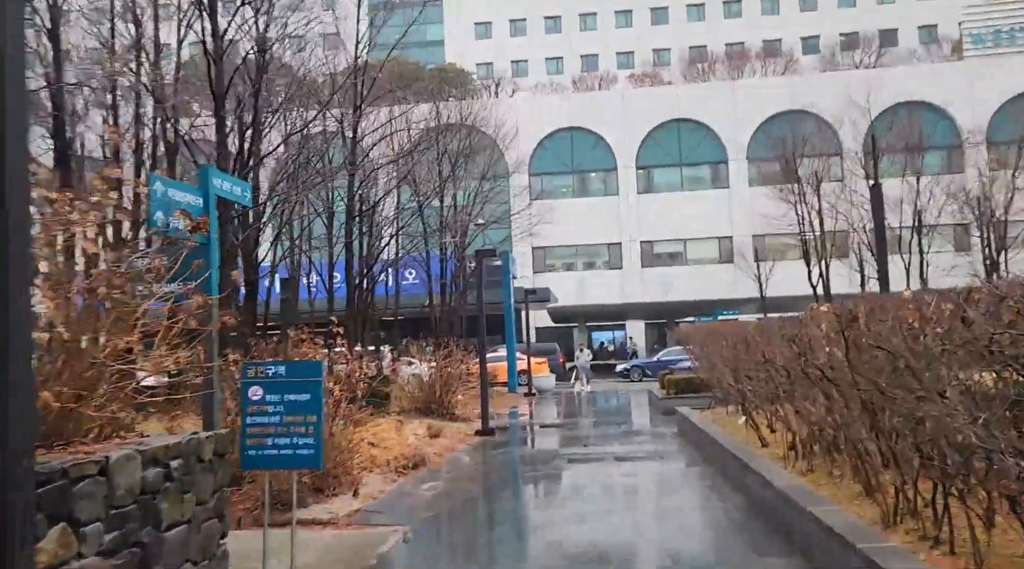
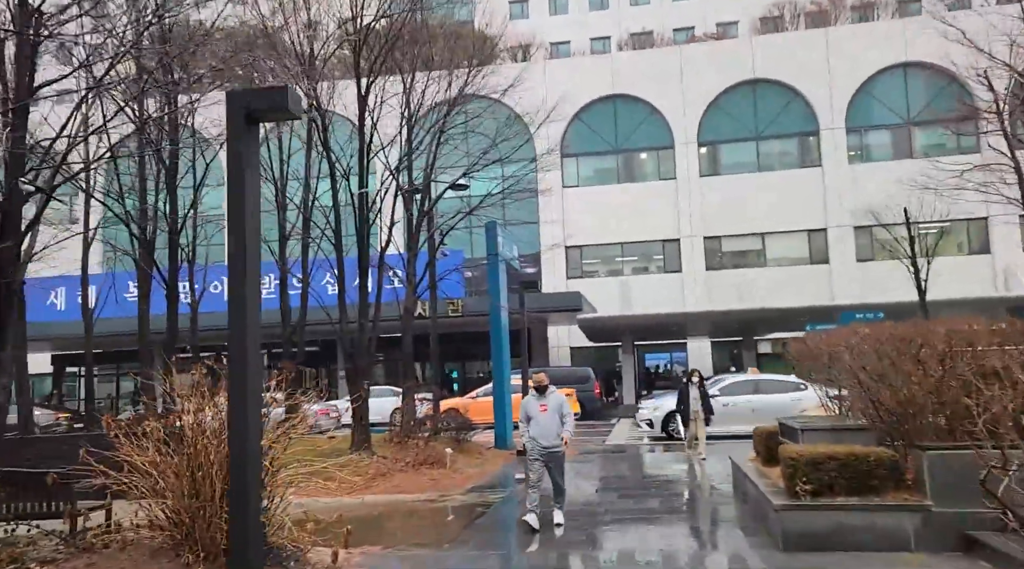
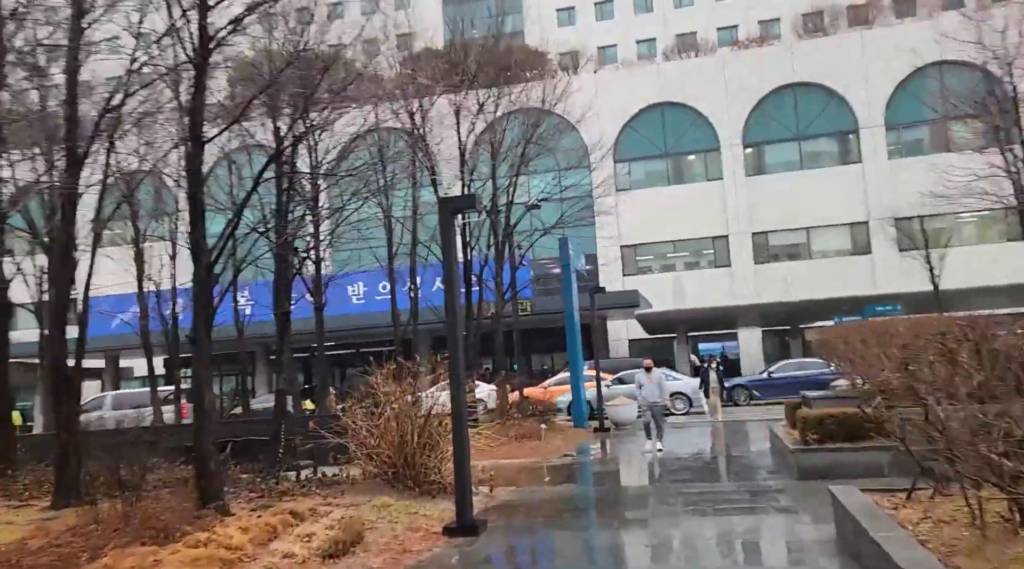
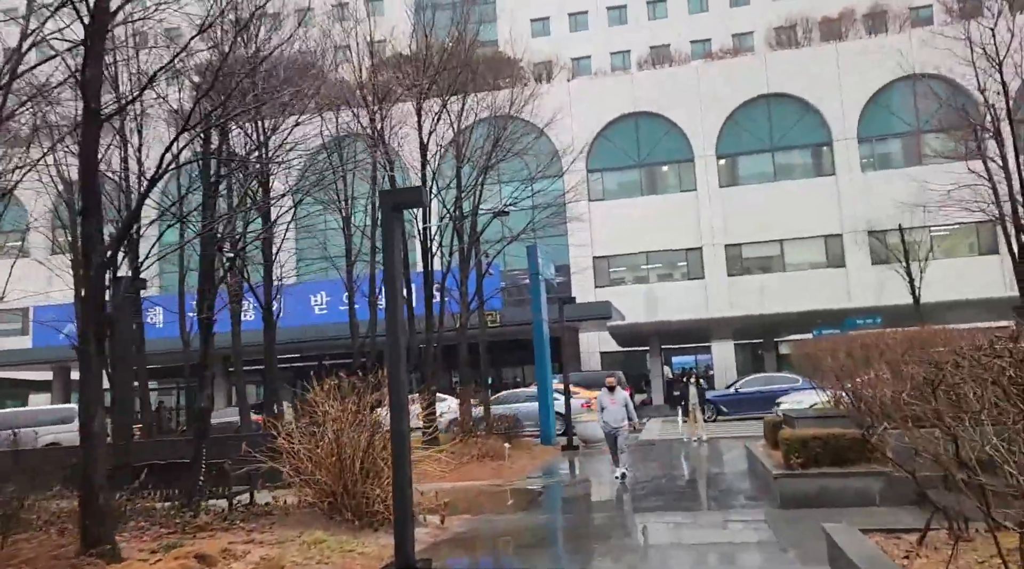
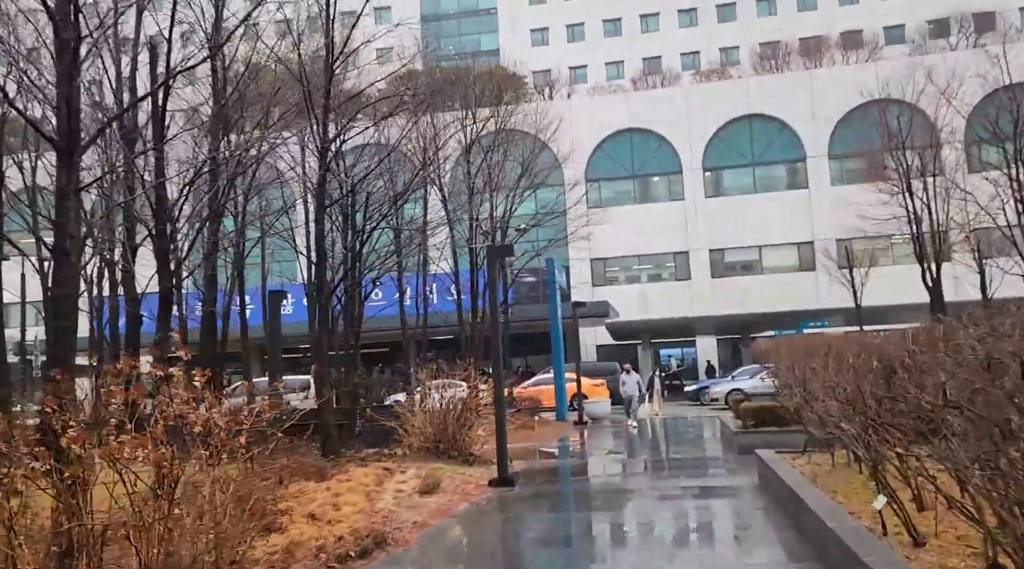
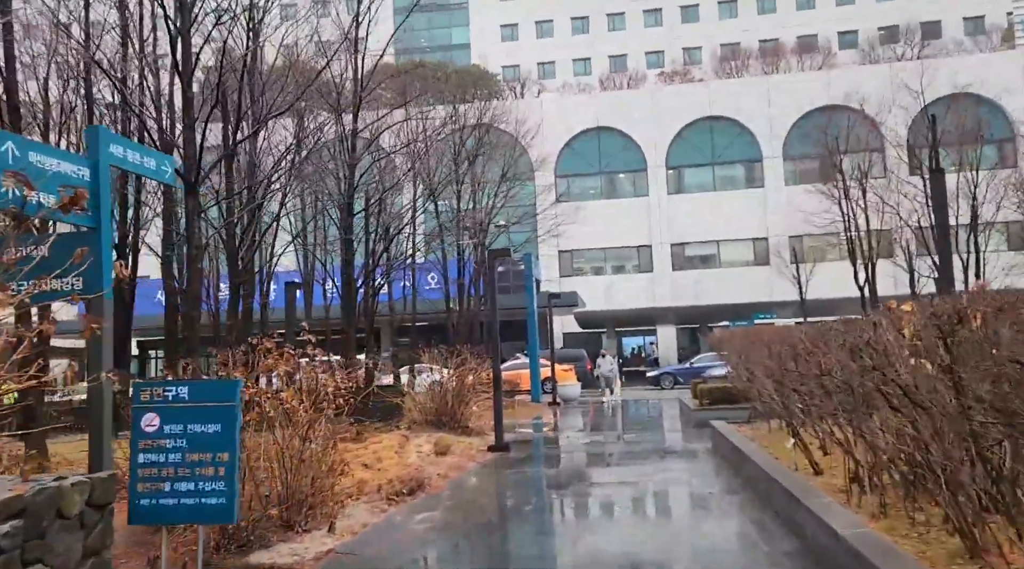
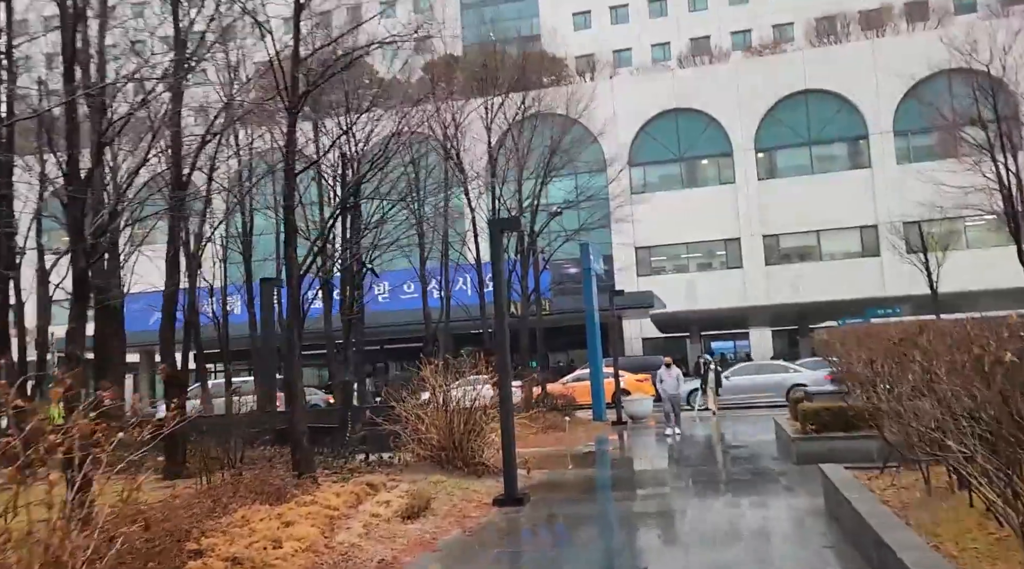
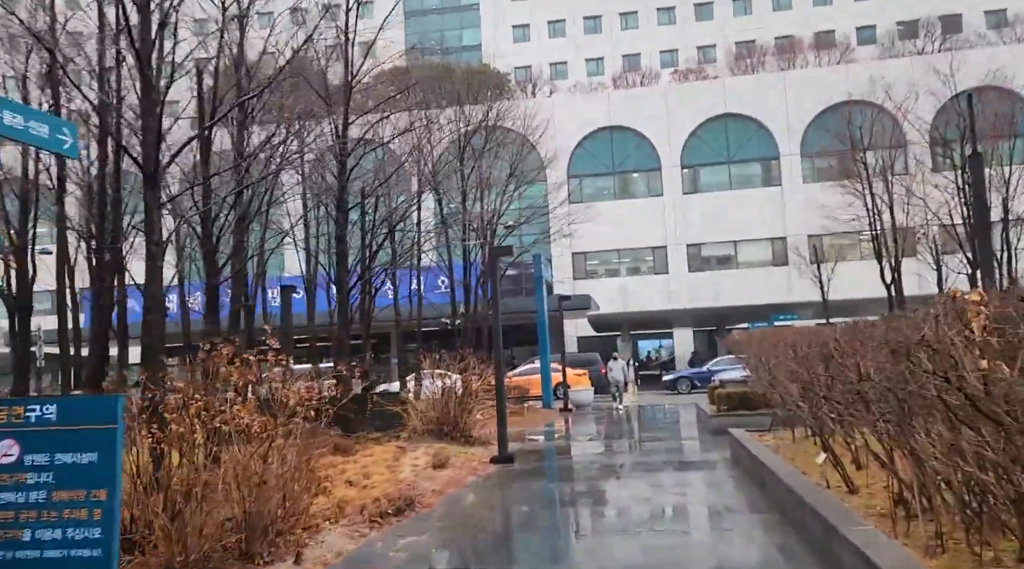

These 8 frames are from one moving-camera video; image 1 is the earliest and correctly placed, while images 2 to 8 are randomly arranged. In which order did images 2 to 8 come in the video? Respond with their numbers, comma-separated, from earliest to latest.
6, 8, 5, 7, 3, 4, 2
